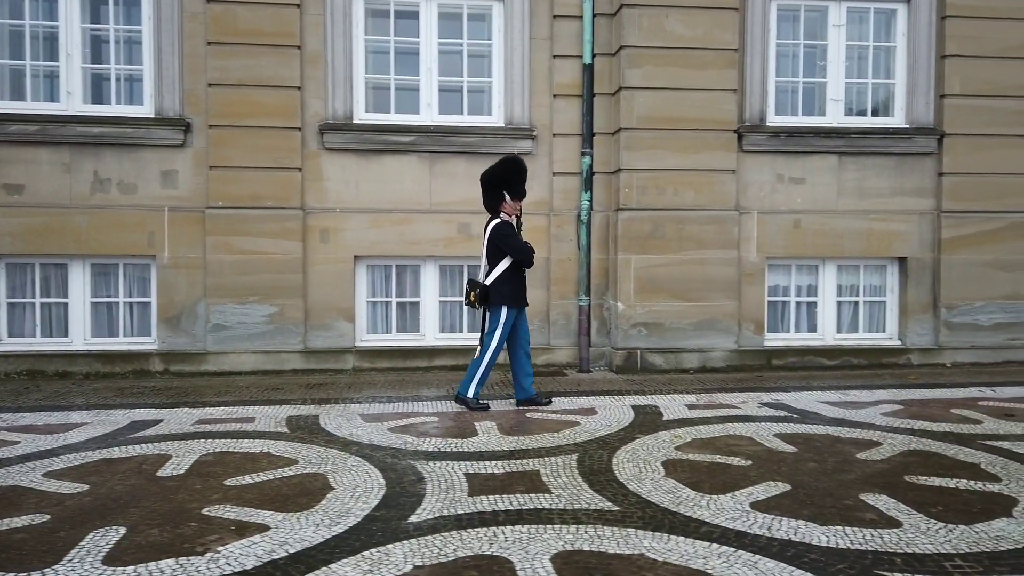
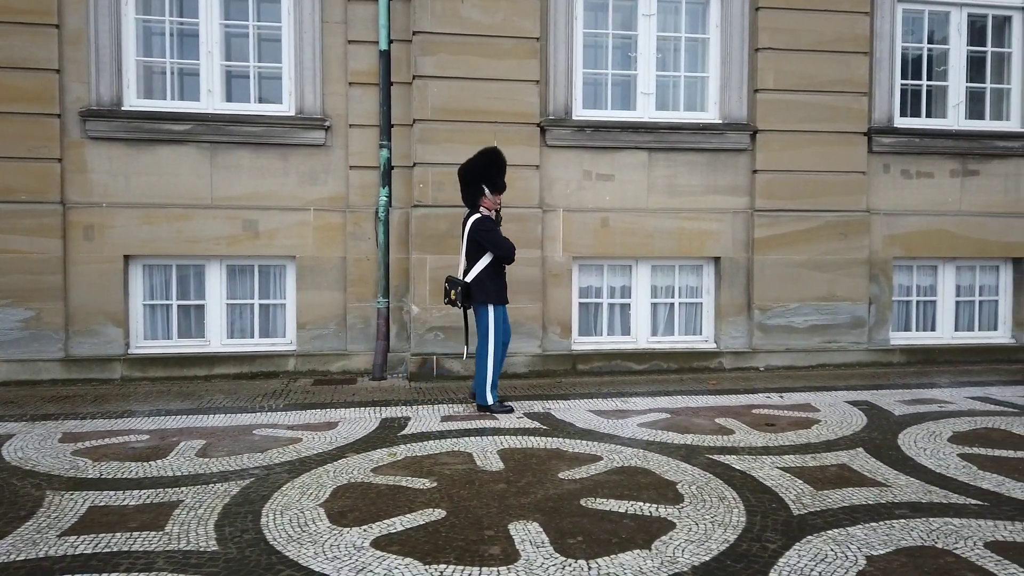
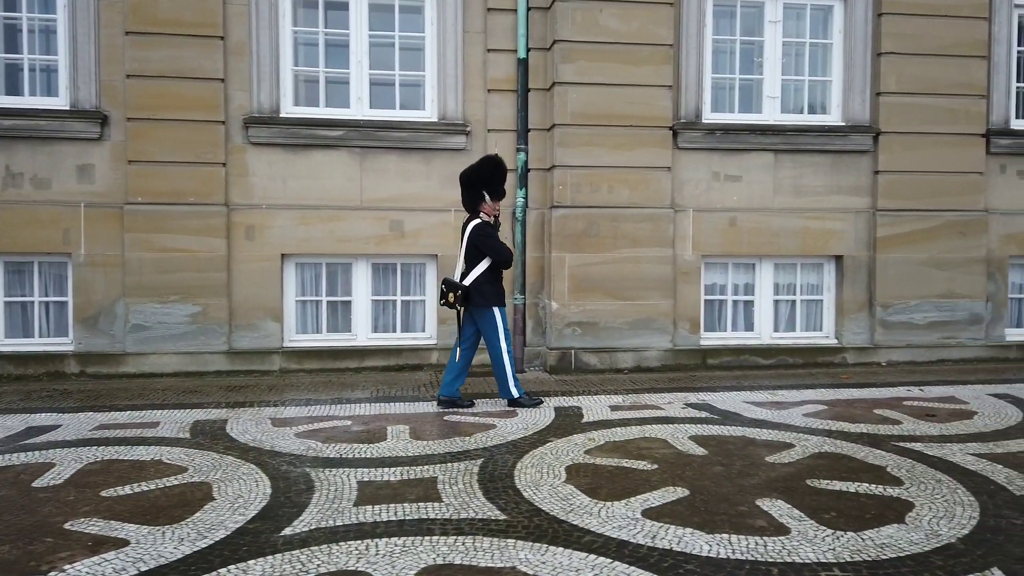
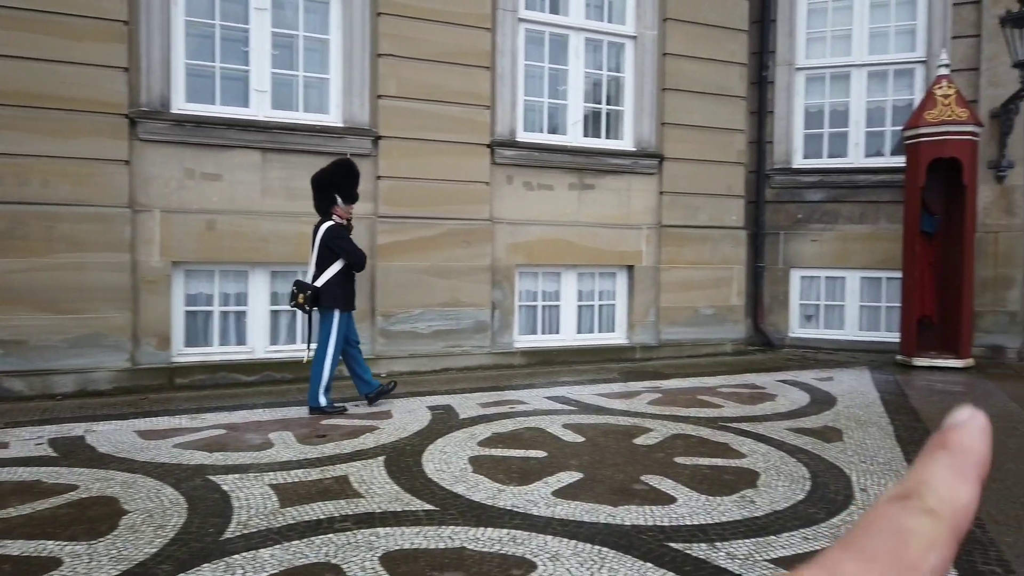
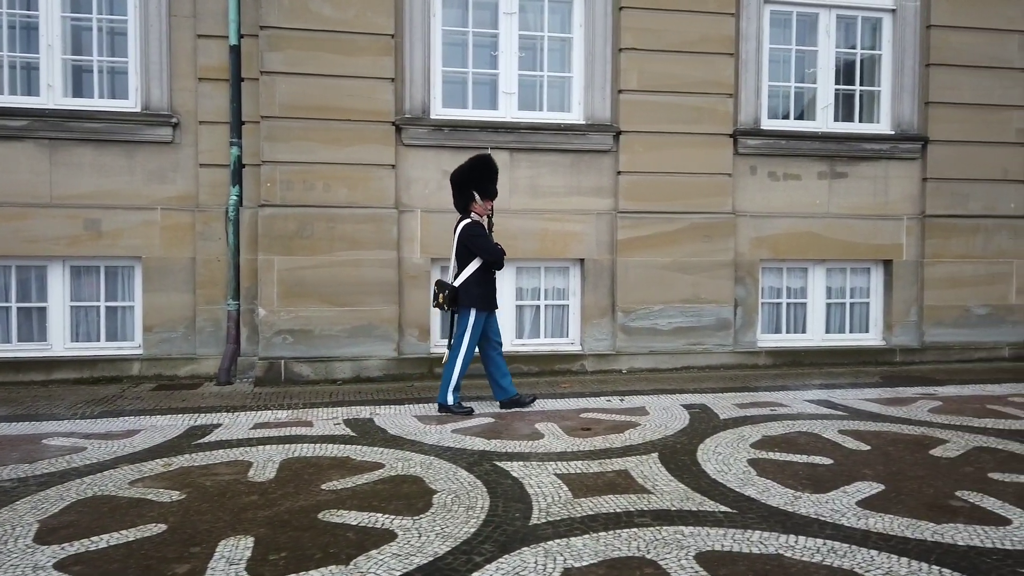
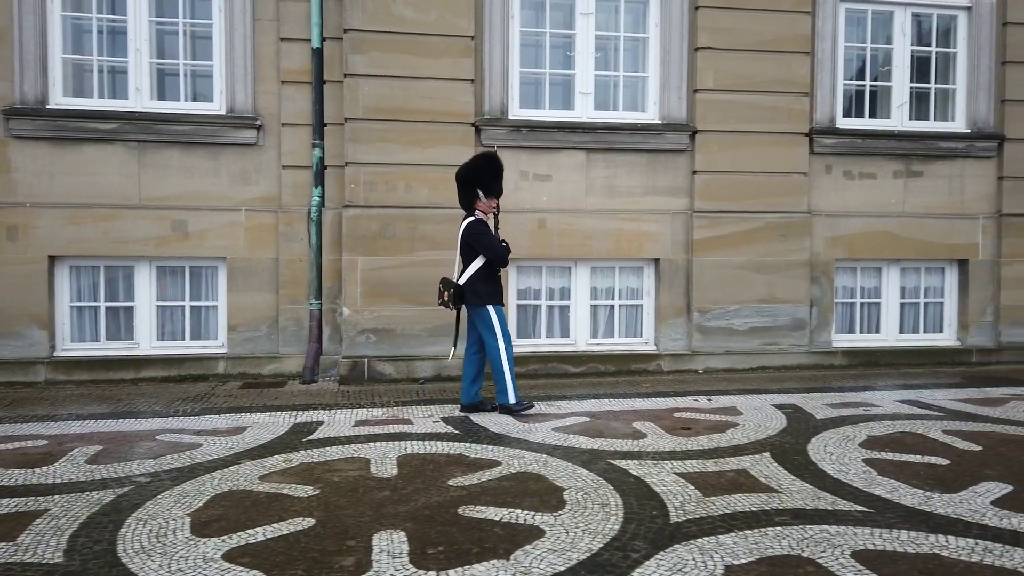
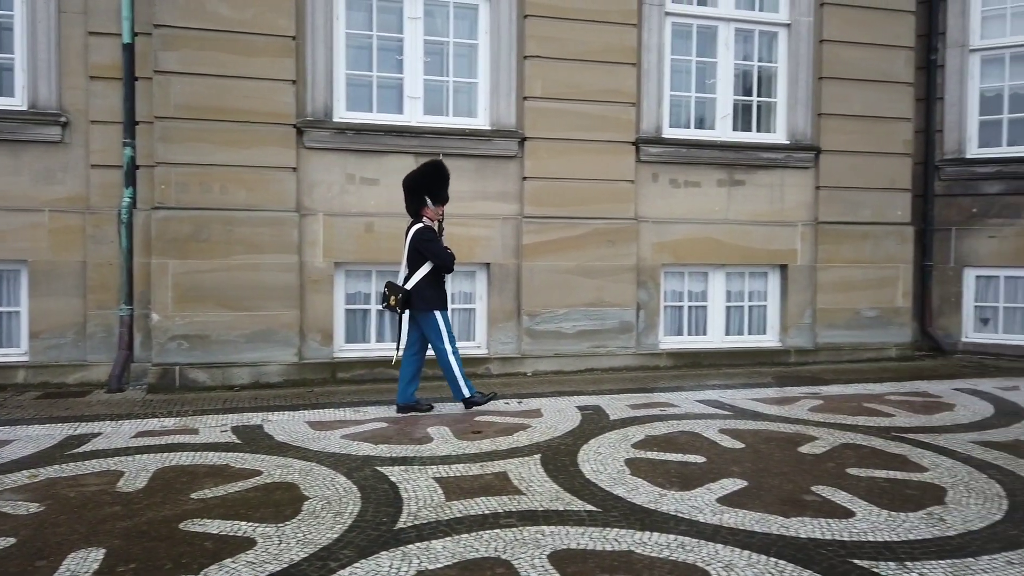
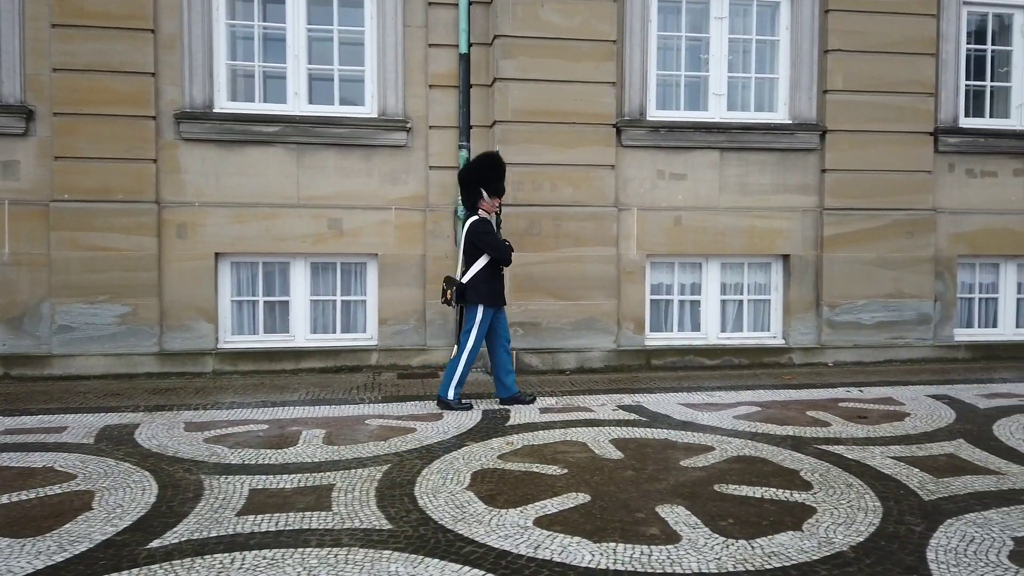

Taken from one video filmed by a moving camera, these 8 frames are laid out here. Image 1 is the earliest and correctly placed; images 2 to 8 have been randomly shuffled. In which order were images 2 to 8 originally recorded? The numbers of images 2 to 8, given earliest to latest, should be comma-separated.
3, 8, 2, 6, 5, 7, 4
